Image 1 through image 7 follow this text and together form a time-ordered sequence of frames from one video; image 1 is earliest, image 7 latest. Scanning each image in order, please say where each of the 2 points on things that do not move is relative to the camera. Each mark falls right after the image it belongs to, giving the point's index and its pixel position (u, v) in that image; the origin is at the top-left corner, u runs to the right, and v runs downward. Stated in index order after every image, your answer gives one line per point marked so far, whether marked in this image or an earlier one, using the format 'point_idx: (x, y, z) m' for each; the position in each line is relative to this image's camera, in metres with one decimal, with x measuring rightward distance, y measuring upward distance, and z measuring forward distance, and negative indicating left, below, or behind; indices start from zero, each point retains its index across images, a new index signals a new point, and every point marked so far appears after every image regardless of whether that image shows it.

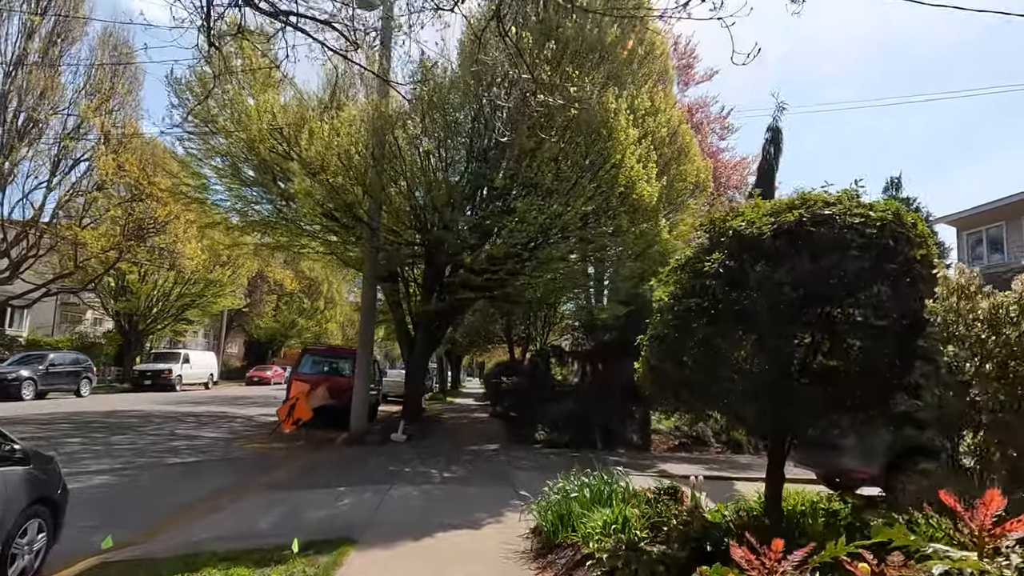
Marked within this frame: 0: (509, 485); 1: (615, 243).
0: (0.0, -3.0, +10.1) m
1: (+2.5, +1.1, +15.3) m
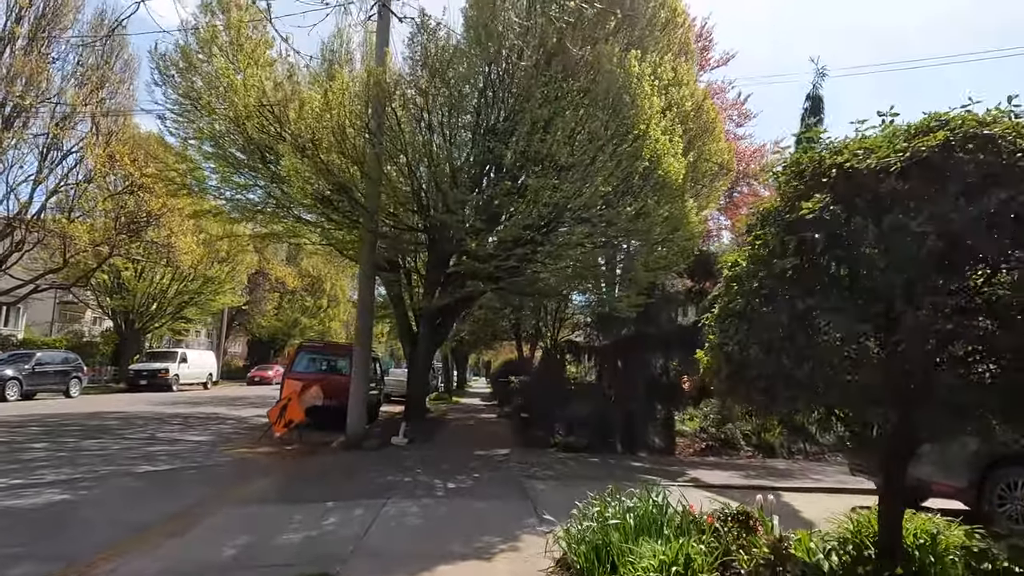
0: (+0.2, -2.7, +8.7) m
1: (+2.7, +1.4, +13.9) m
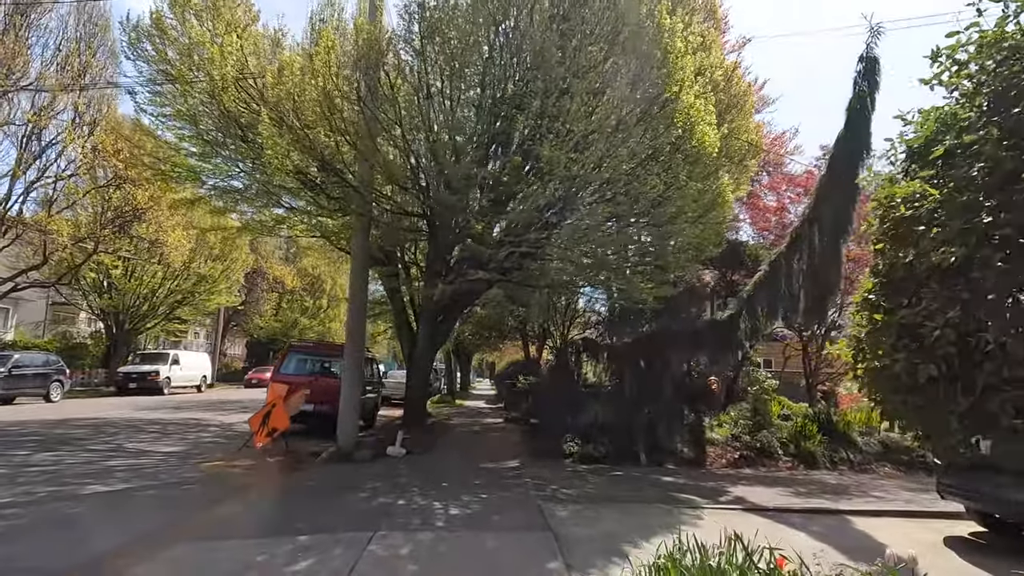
0: (+0.3, -2.5, +7.1) m
1: (+2.9, +1.6, +12.3) m
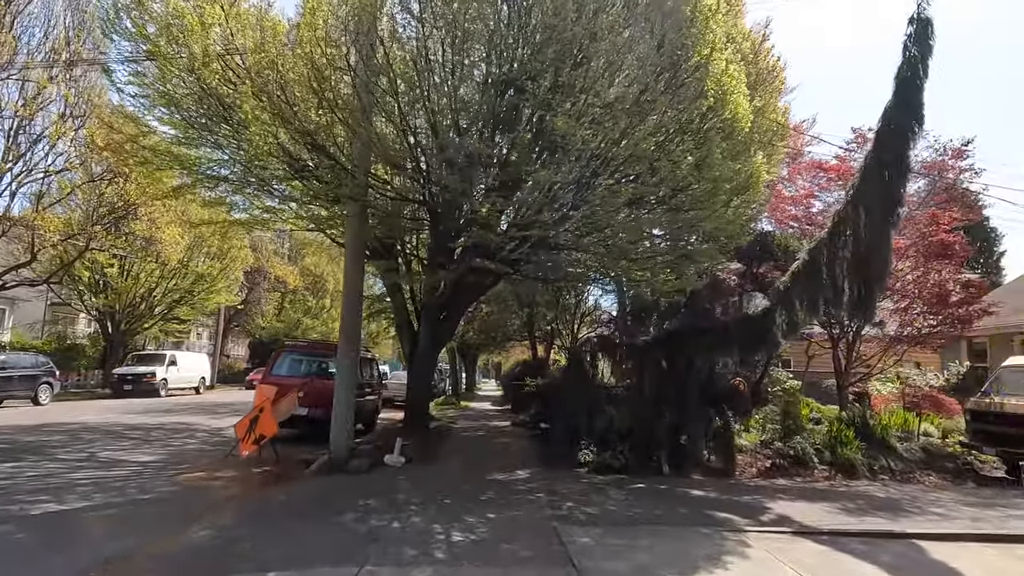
0: (+0.5, -2.4, +5.9) m
1: (+3.0, +1.7, +11.1) m
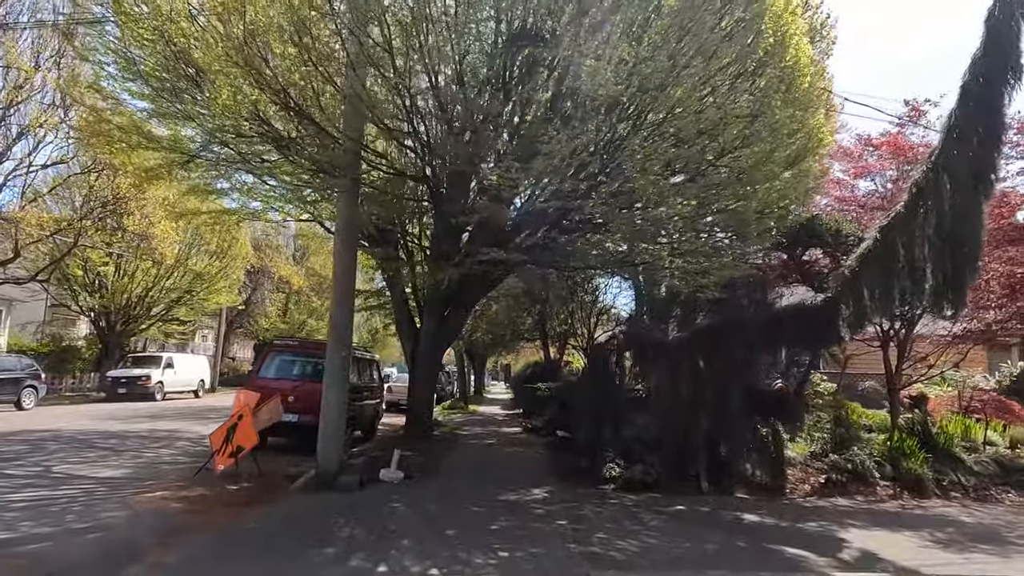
0: (+0.6, -2.2, +4.3) m
1: (+3.2, +1.9, +9.4) m
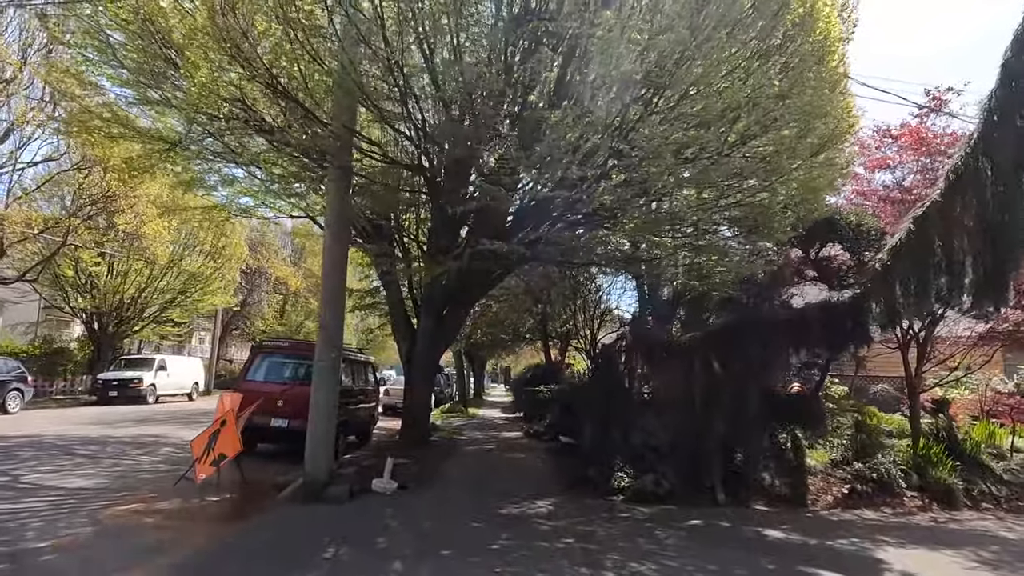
0: (+0.6, -2.1, +3.6) m
1: (+3.2, +1.9, +8.7) m
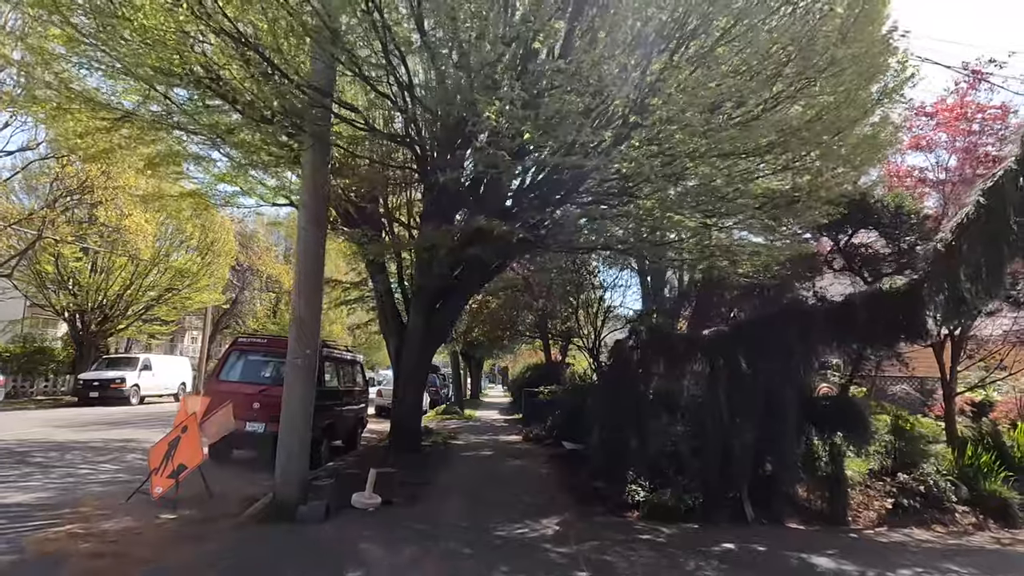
0: (+0.7, -2.0, +2.4) m
1: (+3.2, +2.1, +7.5) m
